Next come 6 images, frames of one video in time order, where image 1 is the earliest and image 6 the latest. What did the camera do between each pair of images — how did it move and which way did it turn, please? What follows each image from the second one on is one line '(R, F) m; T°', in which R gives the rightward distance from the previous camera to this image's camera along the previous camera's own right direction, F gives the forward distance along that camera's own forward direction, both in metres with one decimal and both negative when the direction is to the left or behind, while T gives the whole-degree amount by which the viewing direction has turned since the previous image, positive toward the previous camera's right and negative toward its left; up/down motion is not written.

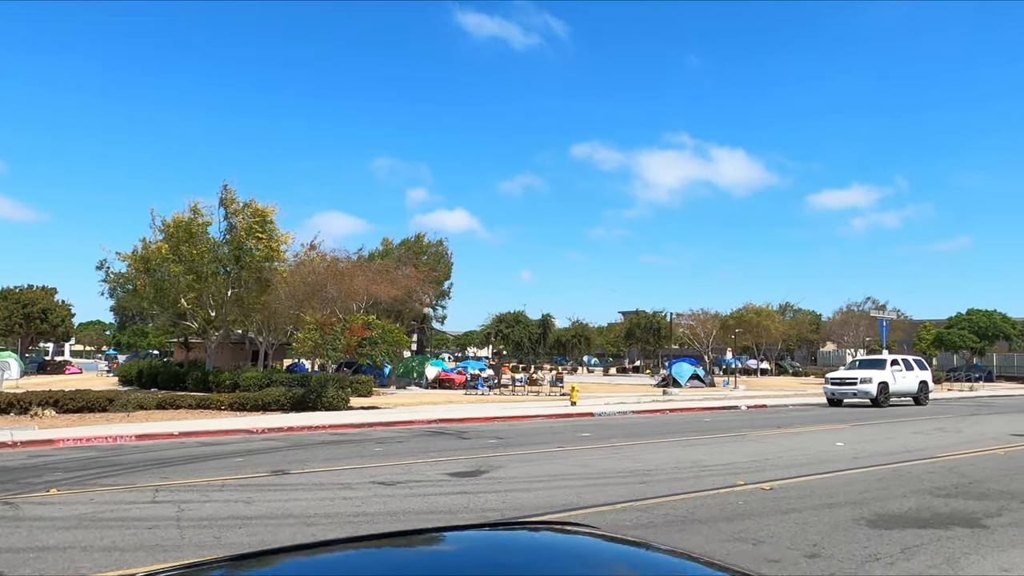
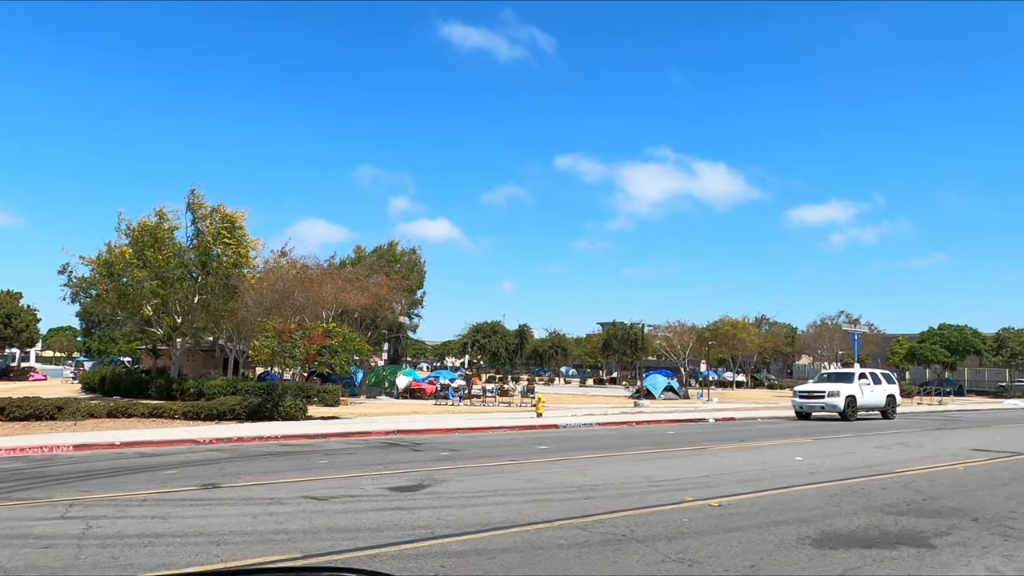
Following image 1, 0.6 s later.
(+0.5, +0.3) m; +1°
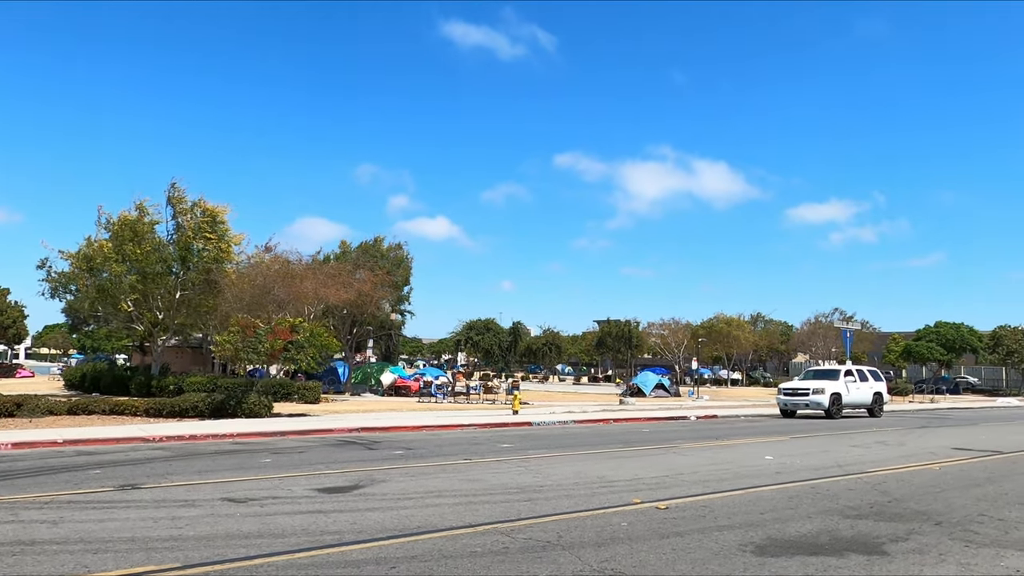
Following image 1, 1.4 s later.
(+0.8, +0.6) m; 0°
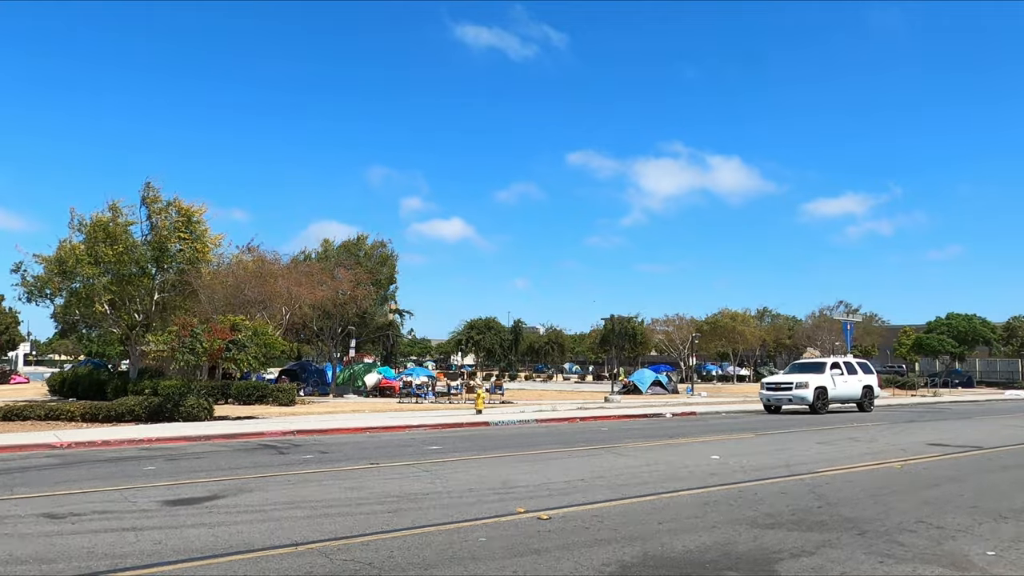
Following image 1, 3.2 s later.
(+1.7, +1.2) m; -1°
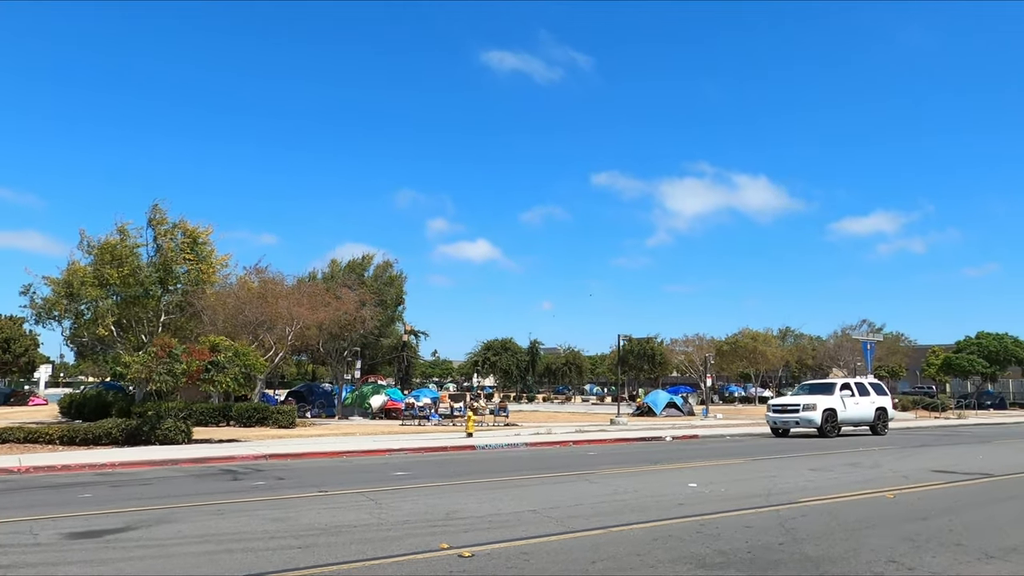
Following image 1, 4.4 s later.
(+1.1, +0.7) m; -2°
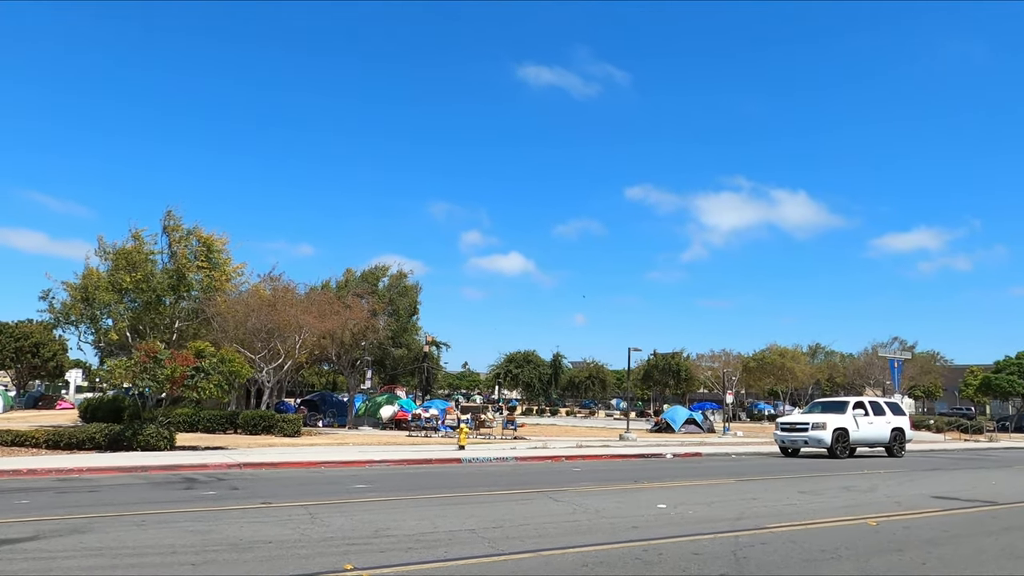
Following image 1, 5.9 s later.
(+1.2, +0.6) m; -3°
